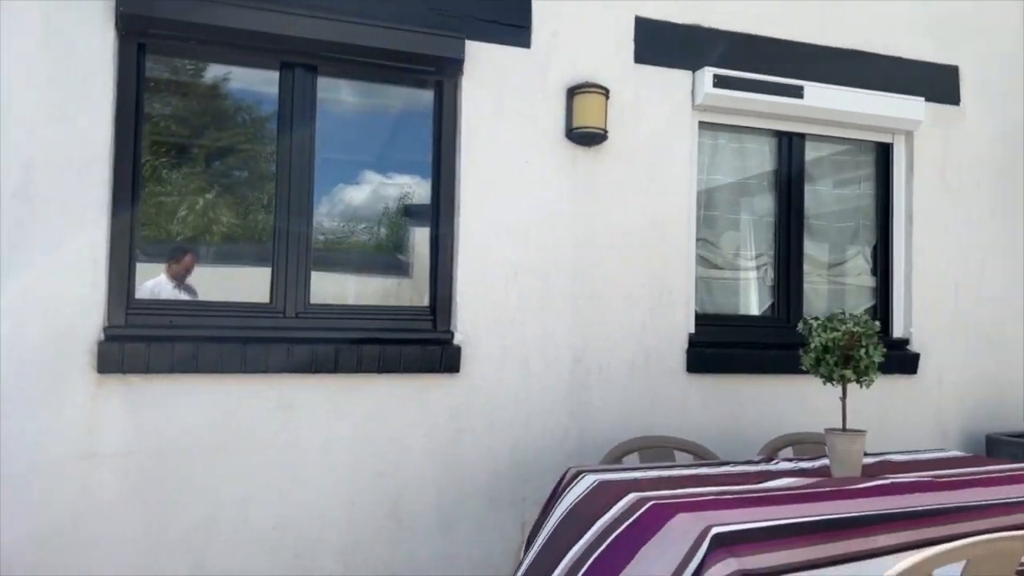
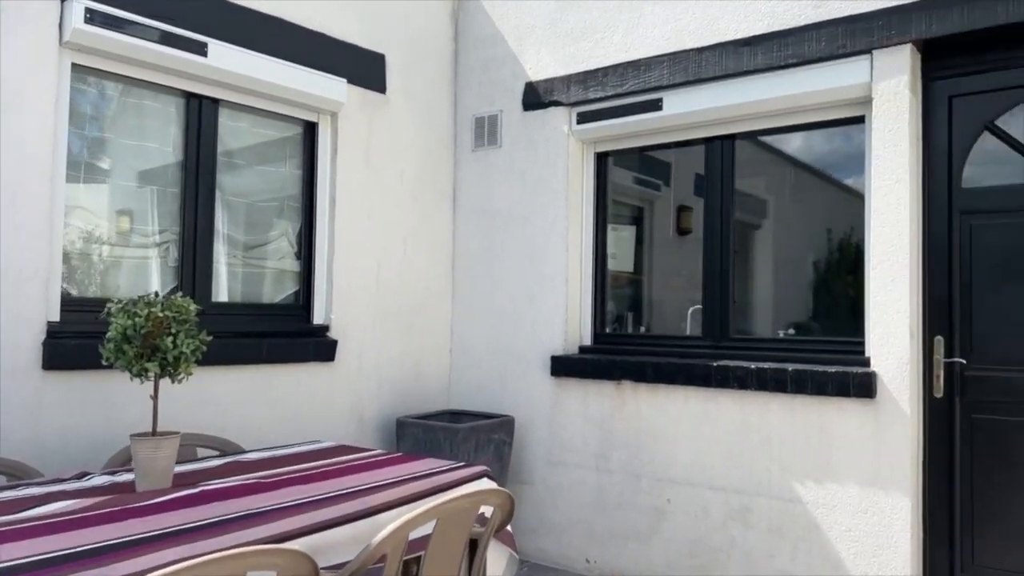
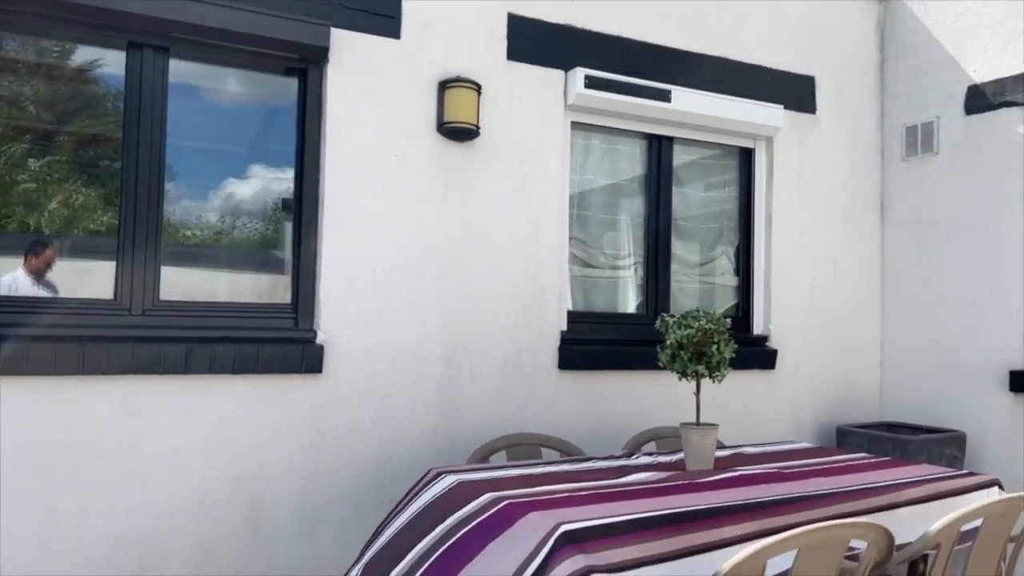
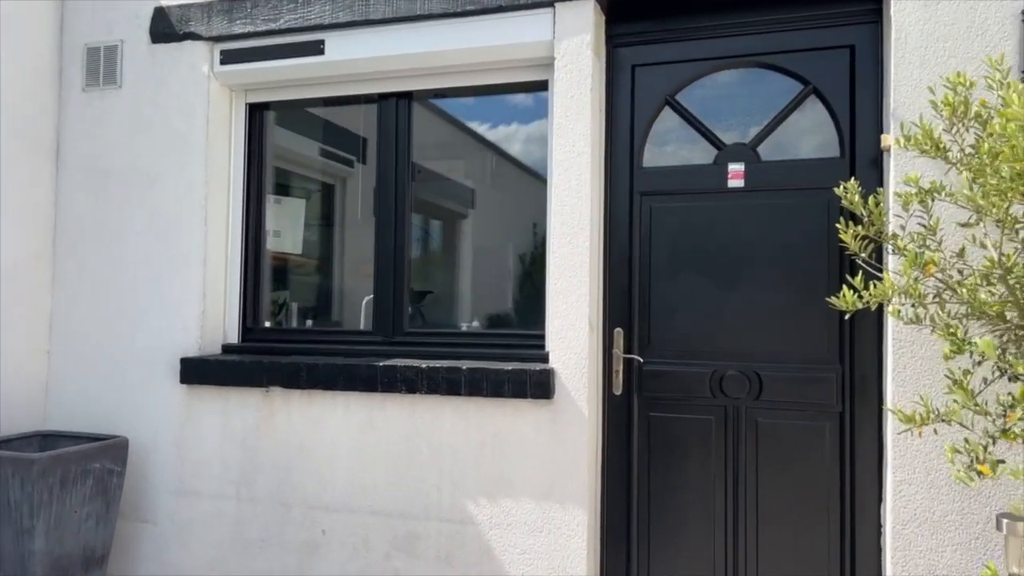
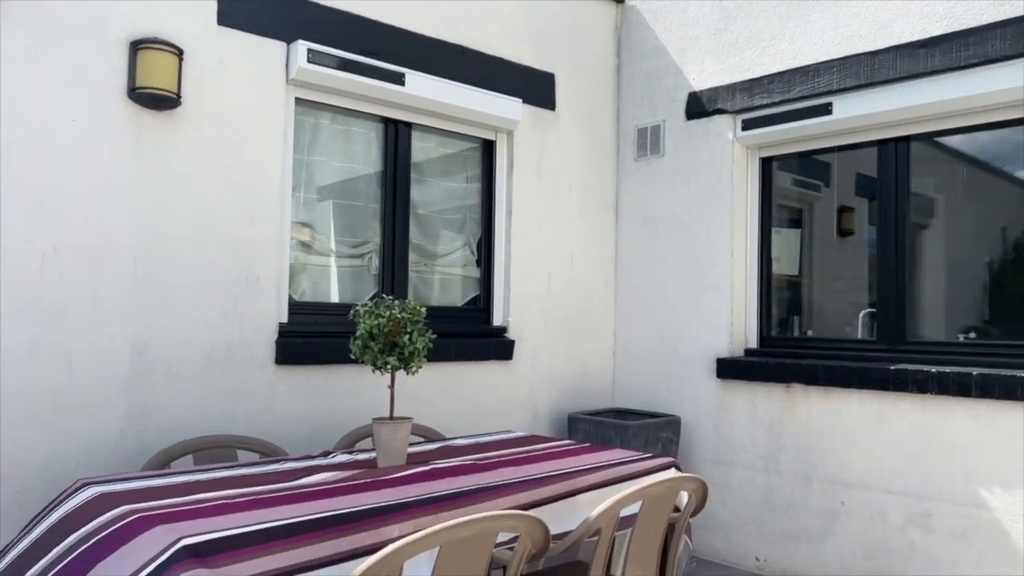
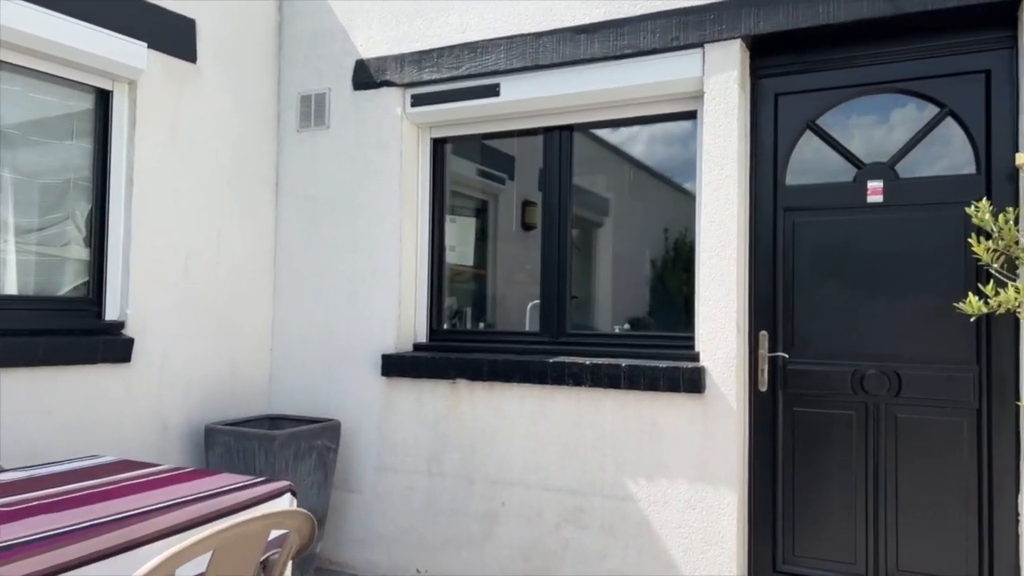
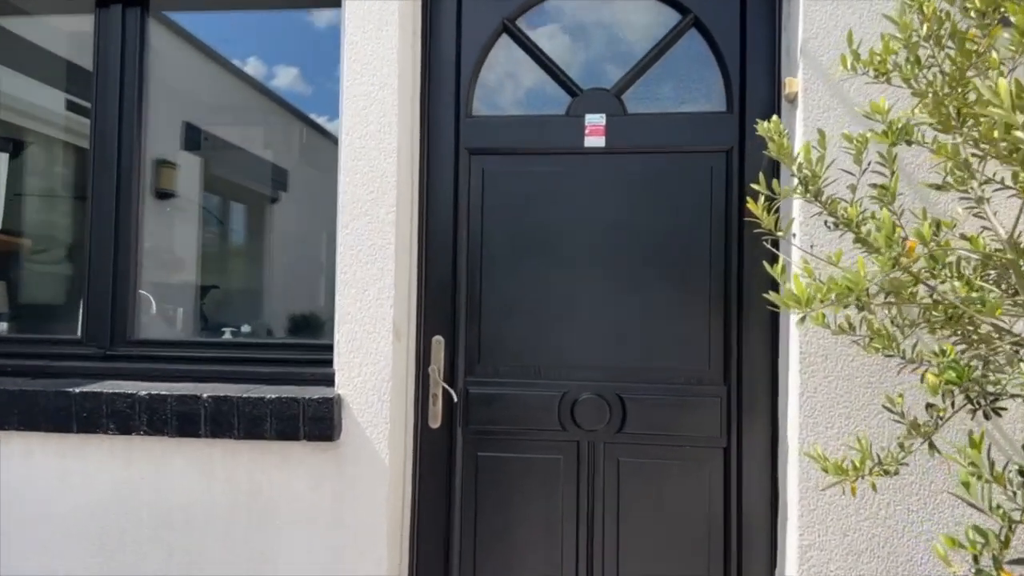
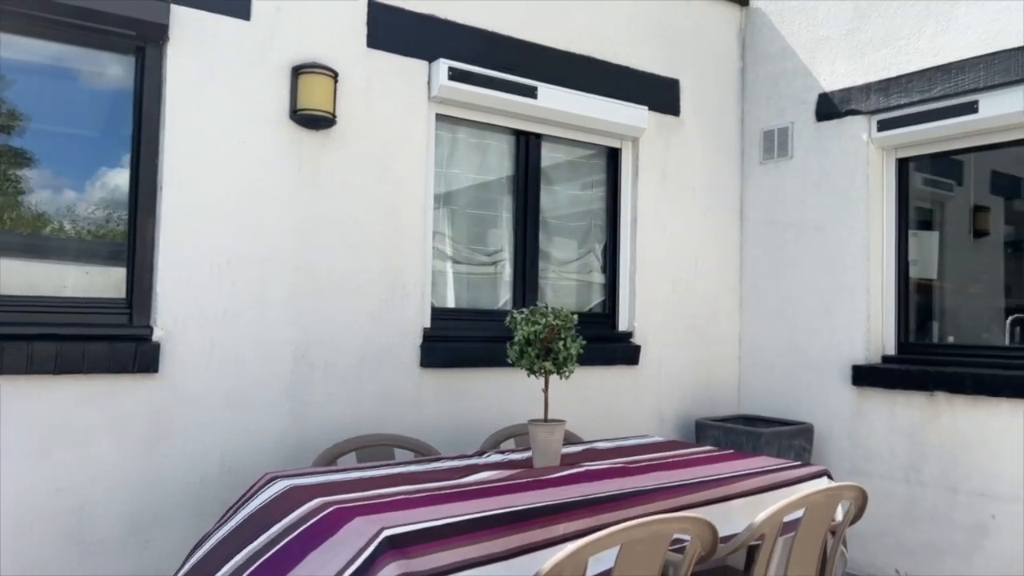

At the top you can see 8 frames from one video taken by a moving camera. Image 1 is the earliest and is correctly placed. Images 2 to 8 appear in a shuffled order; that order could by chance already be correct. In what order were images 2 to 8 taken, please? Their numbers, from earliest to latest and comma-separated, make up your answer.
3, 8, 5, 2, 6, 4, 7
